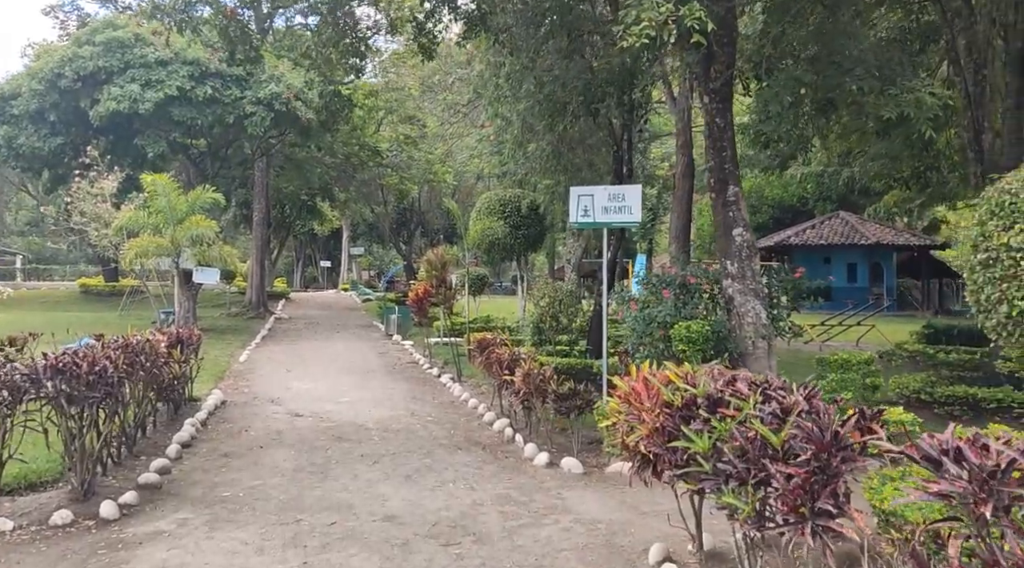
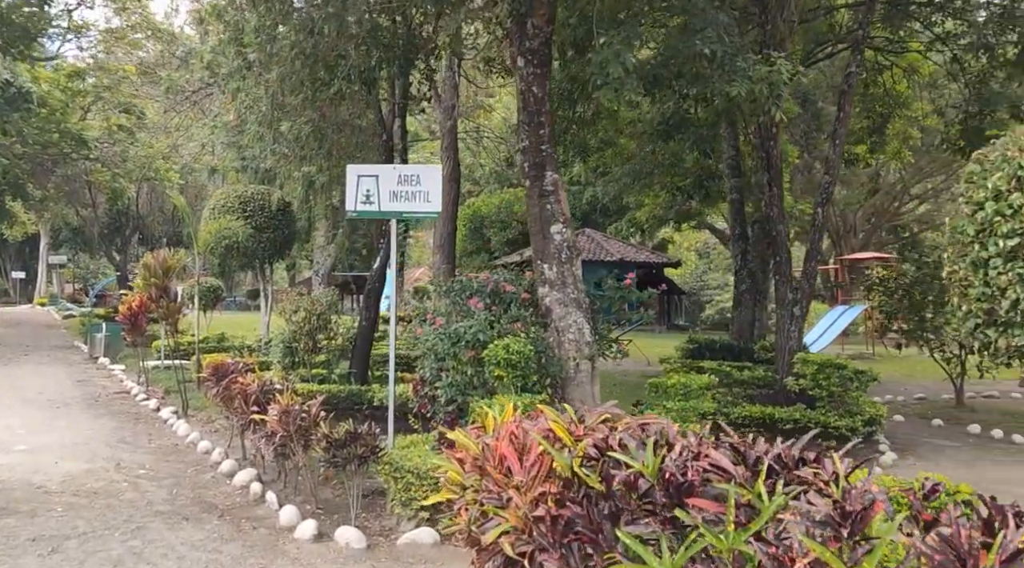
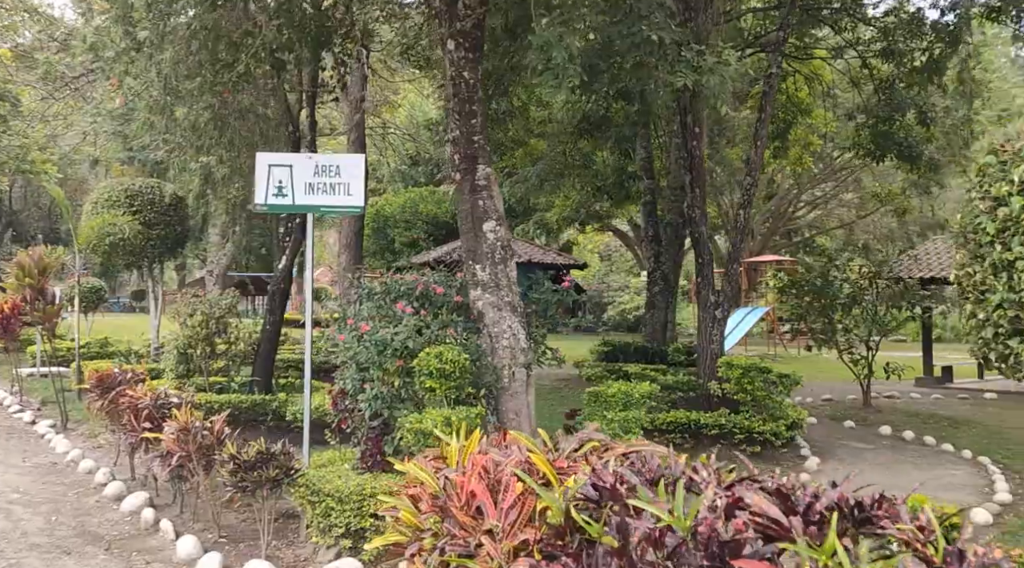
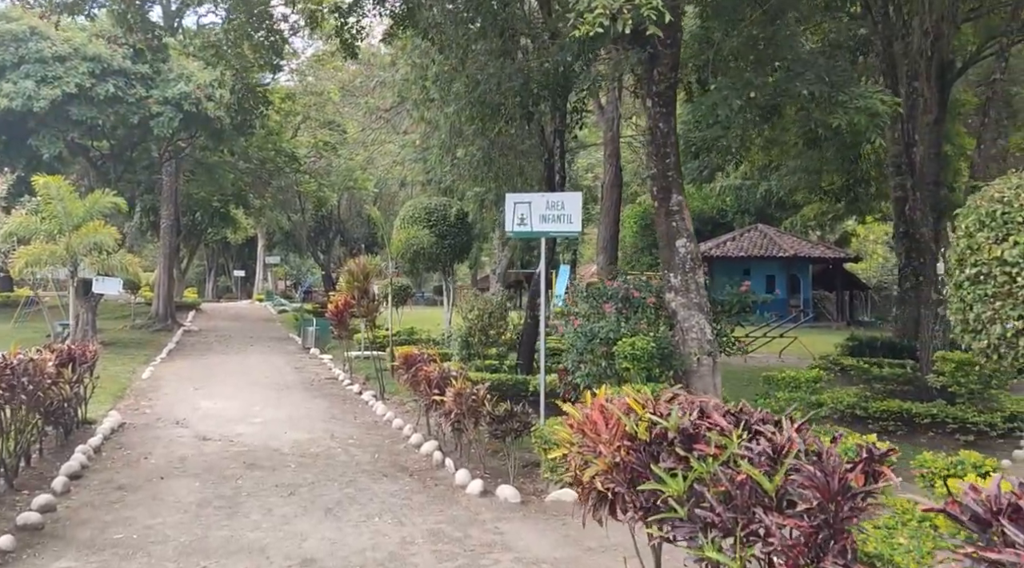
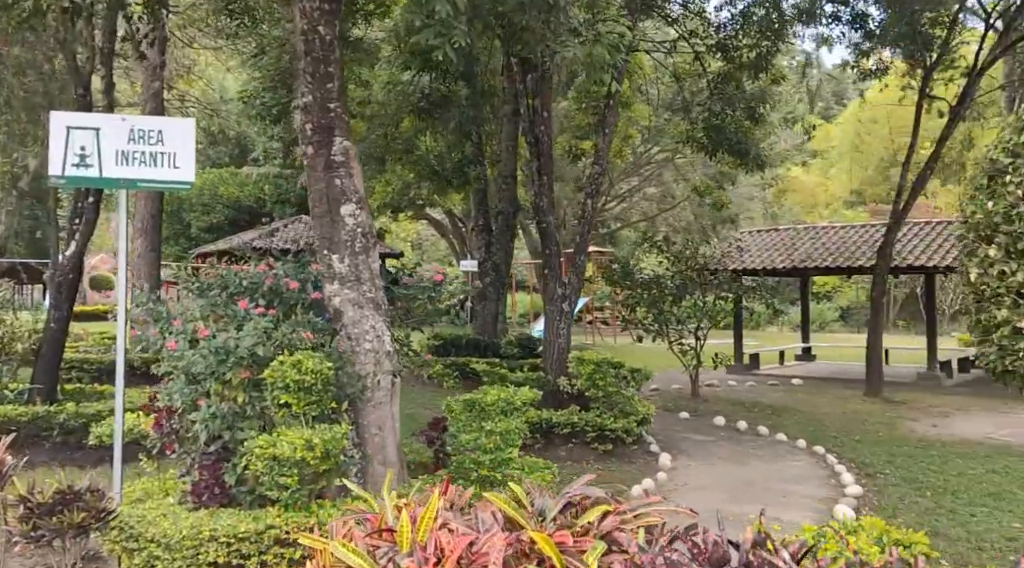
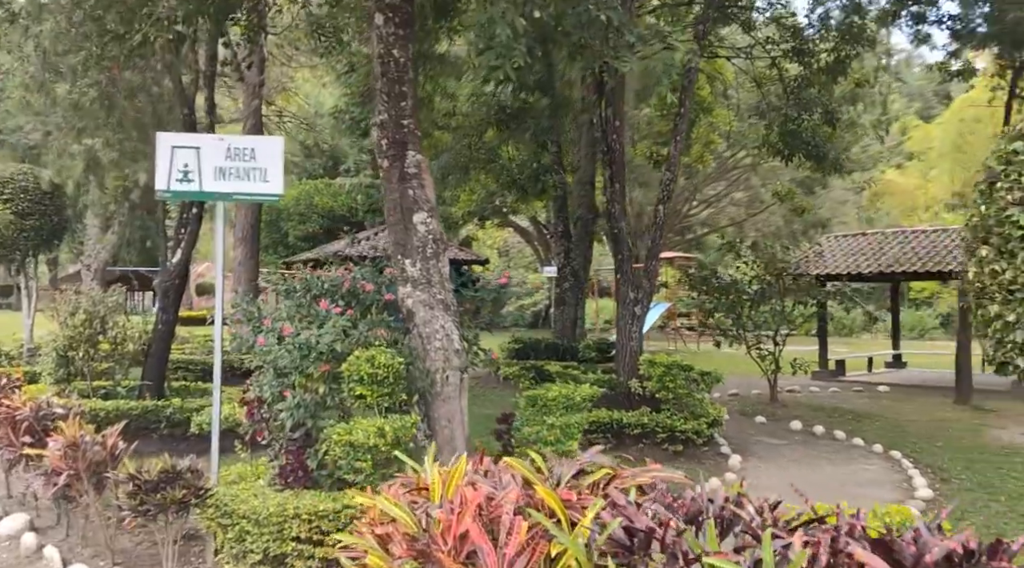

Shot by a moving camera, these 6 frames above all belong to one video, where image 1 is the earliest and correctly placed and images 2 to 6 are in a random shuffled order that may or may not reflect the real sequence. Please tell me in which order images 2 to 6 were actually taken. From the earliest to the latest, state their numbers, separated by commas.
4, 2, 3, 6, 5
